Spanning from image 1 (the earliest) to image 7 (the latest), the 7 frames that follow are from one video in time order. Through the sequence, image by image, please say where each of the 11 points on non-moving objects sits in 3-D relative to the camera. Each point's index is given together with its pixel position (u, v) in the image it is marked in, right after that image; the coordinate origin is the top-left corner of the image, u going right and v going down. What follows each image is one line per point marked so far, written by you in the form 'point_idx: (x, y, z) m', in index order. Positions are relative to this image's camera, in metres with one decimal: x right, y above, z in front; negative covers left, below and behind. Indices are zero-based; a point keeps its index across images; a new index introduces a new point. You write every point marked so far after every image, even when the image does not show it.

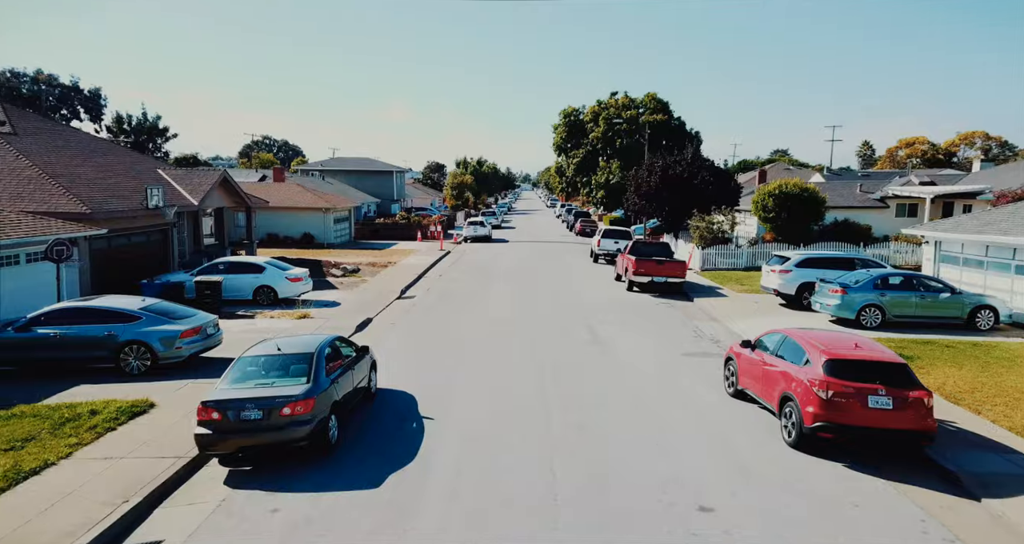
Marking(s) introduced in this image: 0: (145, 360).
0: (-7.0, -1.7, +12.2) m
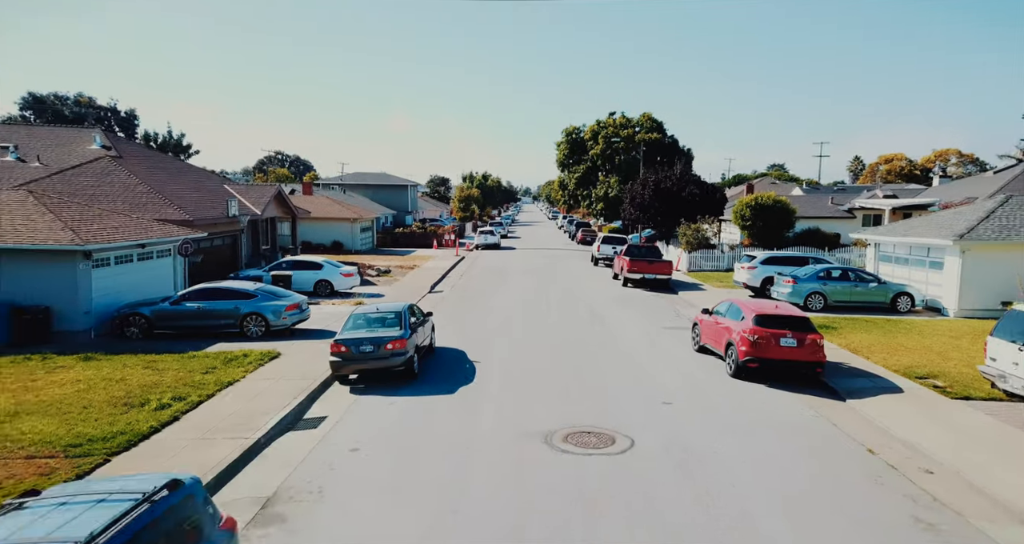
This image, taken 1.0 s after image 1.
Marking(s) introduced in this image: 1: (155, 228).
0: (-6.4, -1.4, +16.5) m
1: (-10.7, +1.3, +19.3) m
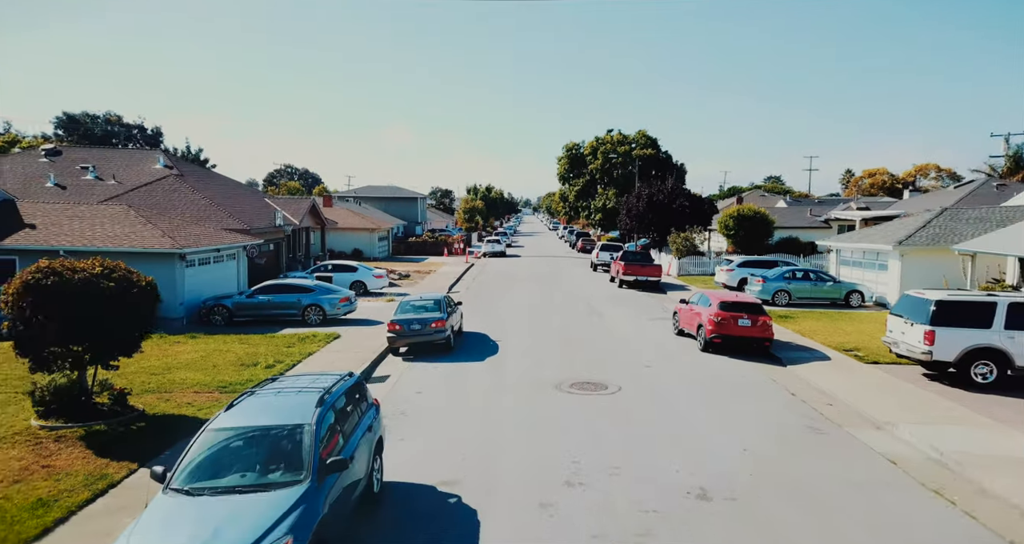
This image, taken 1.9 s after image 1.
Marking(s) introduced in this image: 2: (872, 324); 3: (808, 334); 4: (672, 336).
0: (-6.0, -1.4, +20.1) m
1: (-10.3, +1.3, +23.0) m
2: (+11.0, -1.6, +19.7) m
3: (+8.5, -1.7, +18.5) m
4: (+4.8, -1.9, +19.4) m
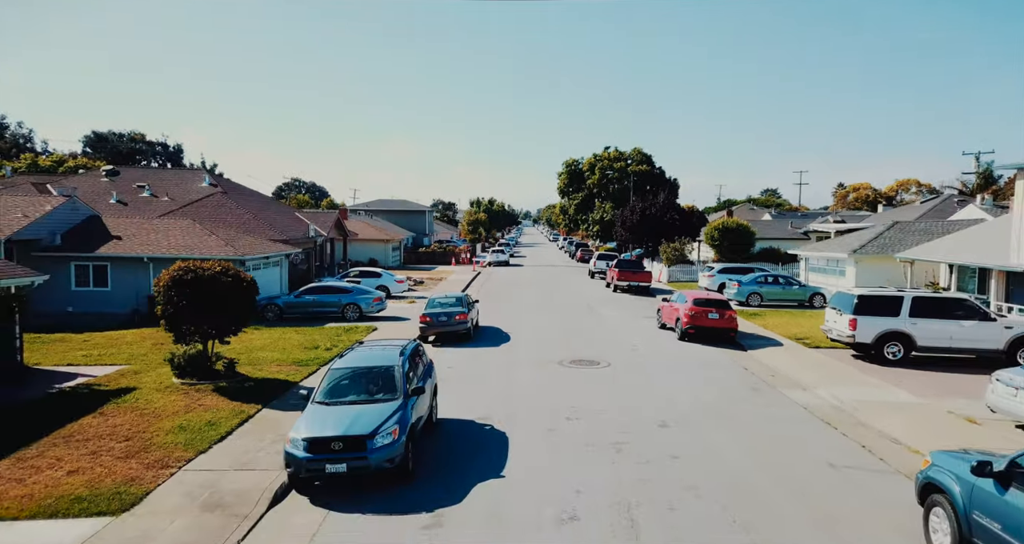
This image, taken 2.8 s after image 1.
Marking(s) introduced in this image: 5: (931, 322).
0: (-5.7, -1.5, +23.7) m
1: (-10.0, +1.1, +26.6) m
2: (+11.3, -1.7, +23.2) m
3: (+8.8, -1.8, +22.0) m
4: (+5.1, -2.0, +22.9) m
5: (+10.5, -1.3, +16.3) m
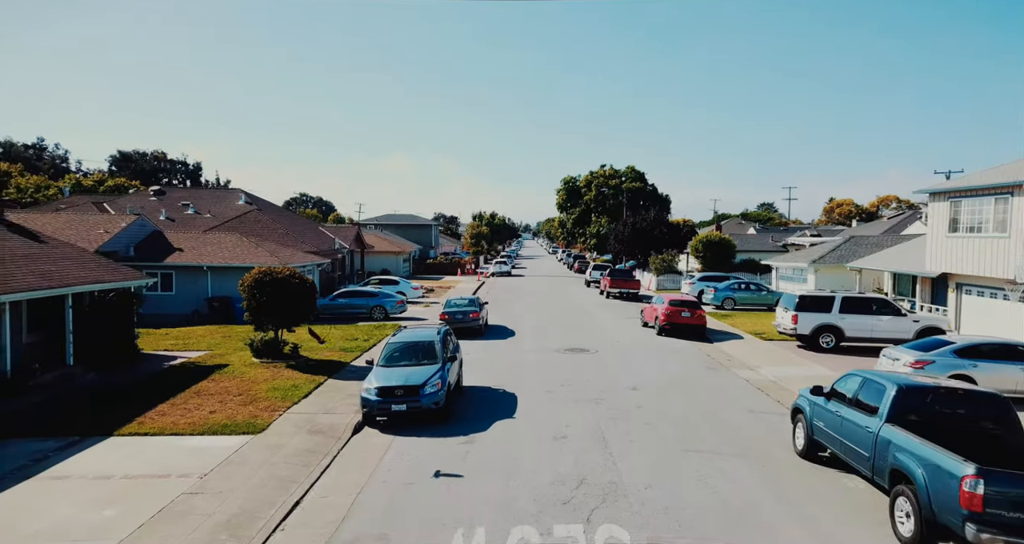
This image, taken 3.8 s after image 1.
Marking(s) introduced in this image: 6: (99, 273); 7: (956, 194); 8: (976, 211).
0: (-5.5, -1.8, +27.5) m
1: (-9.8, +0.8, +30.4) m
2: (+11.4, -2.0, +27.0) m
3: (+9.0, -2.1, +25.8) m
4: (+5.3, -2.3, +26.7) m
5: (+10.7, -1.4, +20.1) m
6: (-10.7, 0.0, +16.9) m
7: (+13.6, +2.4, +19.7) m
8: (+13.6, +1.8, +18.9) m
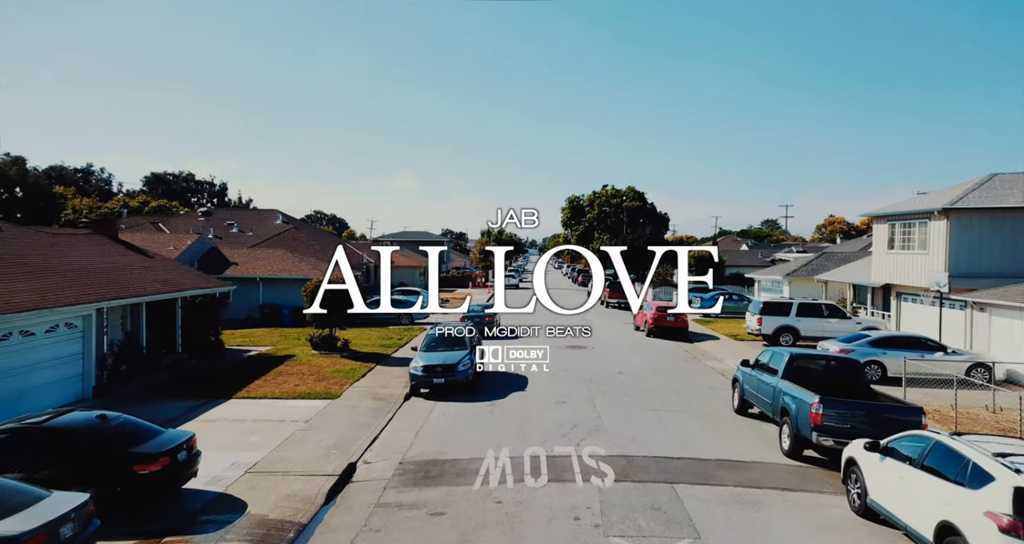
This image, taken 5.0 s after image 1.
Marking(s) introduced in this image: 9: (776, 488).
0: (-5.1, -2.3, +31.5) m
1: (-9.3, +0.2, +34.6) m
2: (+11.9, -2.5, +31.0) m
3: (+9.4, -2.6, +29.8) m
4: (+5.7, -2.8, +30.7) m
5: (+11.1, -1.8, +24.0) m
6: (-10.4, -0.3, +21.0) m
7: (+14.0, +2.0, +23.7) m
8: (+14.0, +1.4, +22.9) m
9: (+4.1, -3.4, +10.1) m
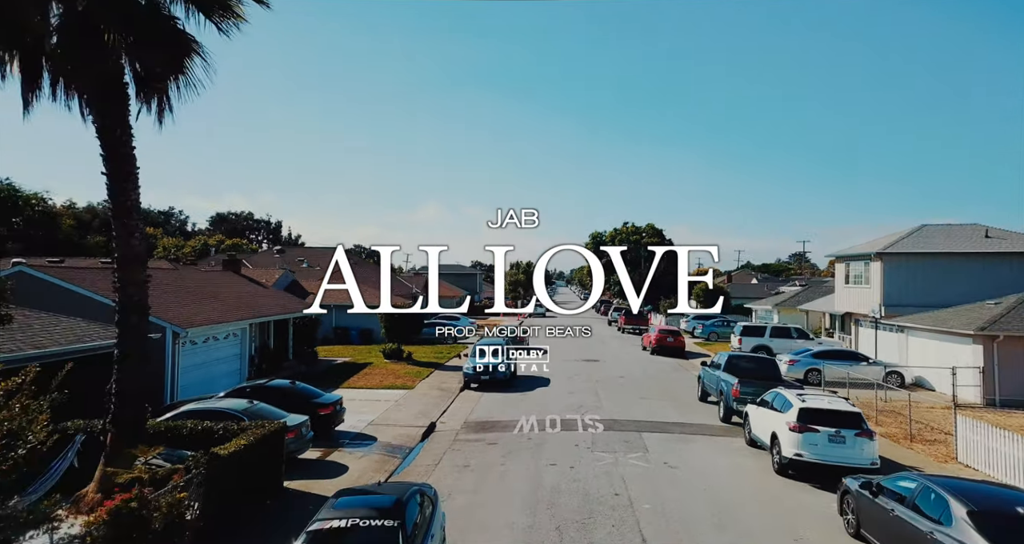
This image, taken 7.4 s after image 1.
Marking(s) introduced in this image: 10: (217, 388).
0: (-3.5, -4.0, +37.7) m
1: (-7.6, -1.7, +41.1) m
2: (+13.4, -4.2, +36.4) m
3: (+10.9, -4.2, +35.3) m
4: (+7.3, -4.5, +36.4) m
5: (+12.3, -3.1, +29.6) m
6: (-9.2, -1.4, +27.6) m
7: (+15.3, +0.7, +29.3) m
8: (+15.2, +0.1, +28.4) m
9: (+4.8, -4.0, +15.9) m
10: (-9.0, -3.5, +19.7) m
